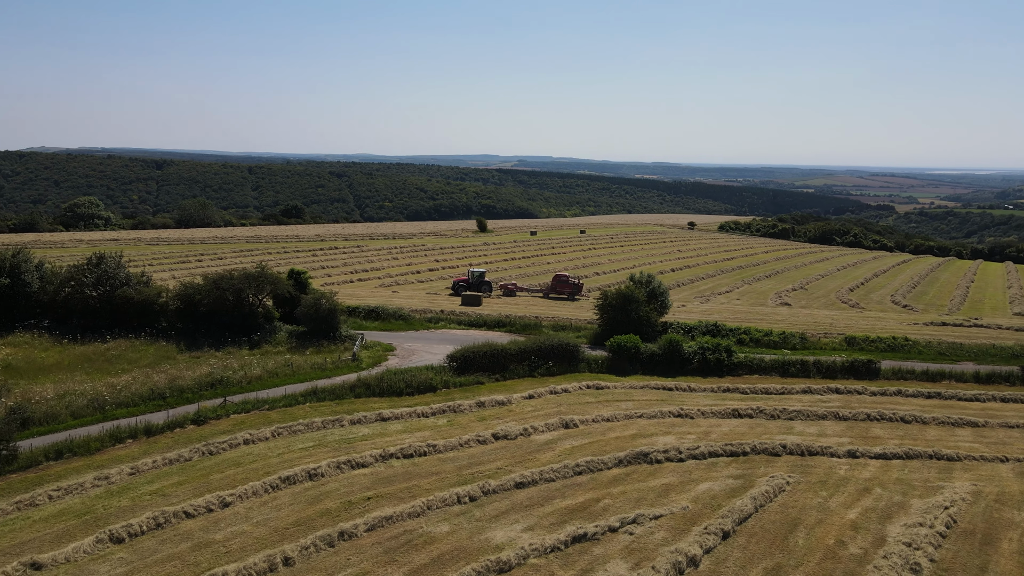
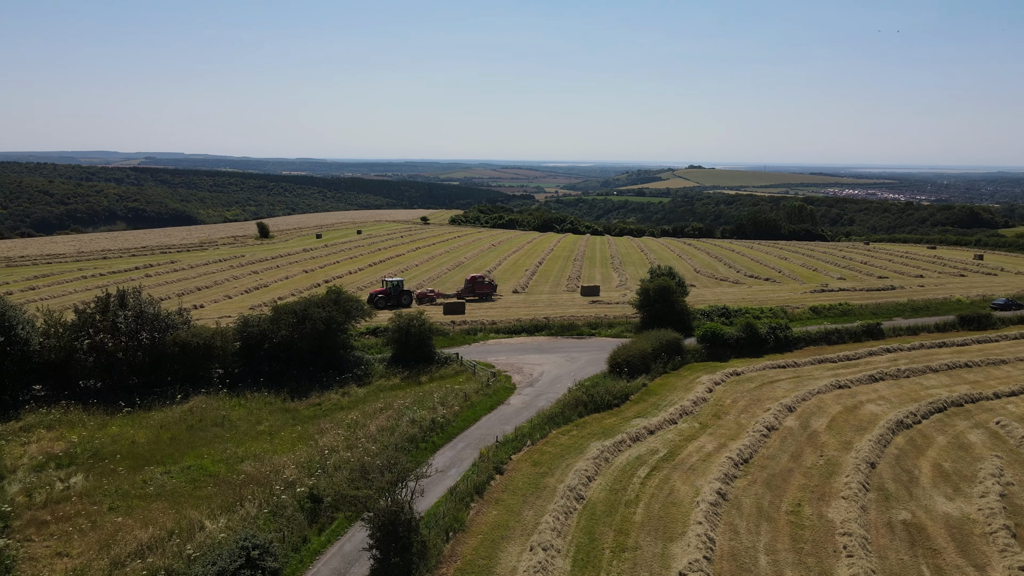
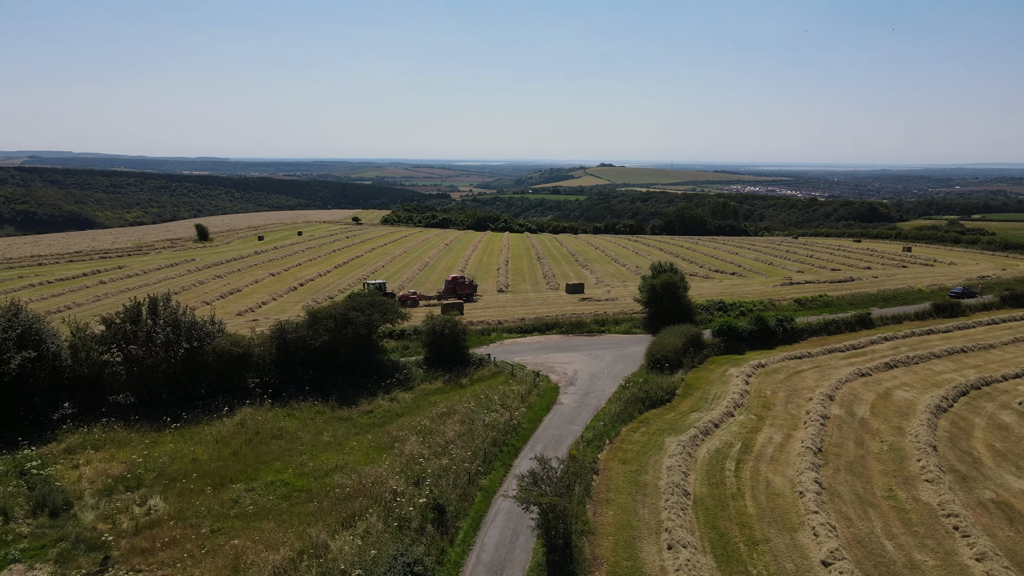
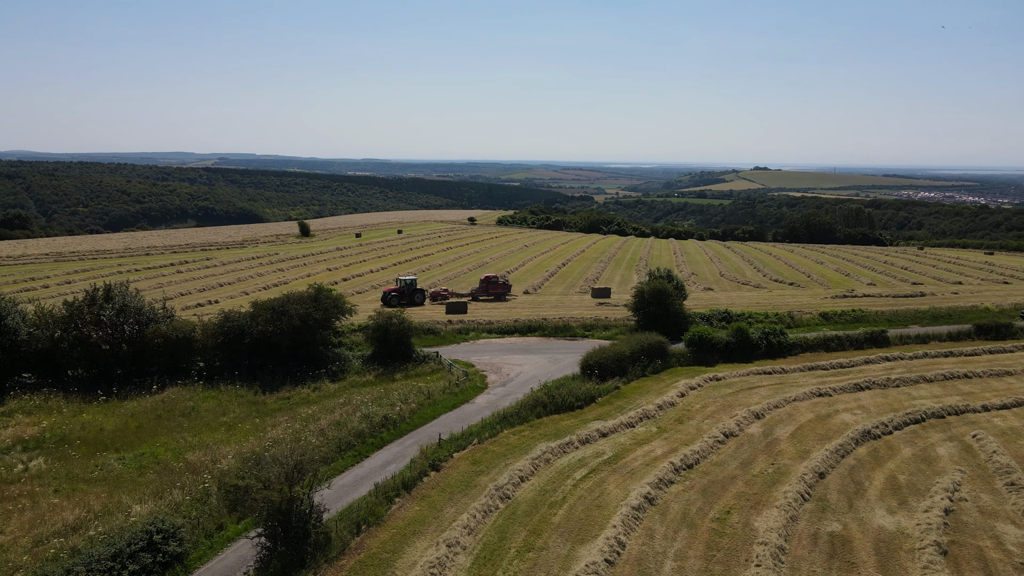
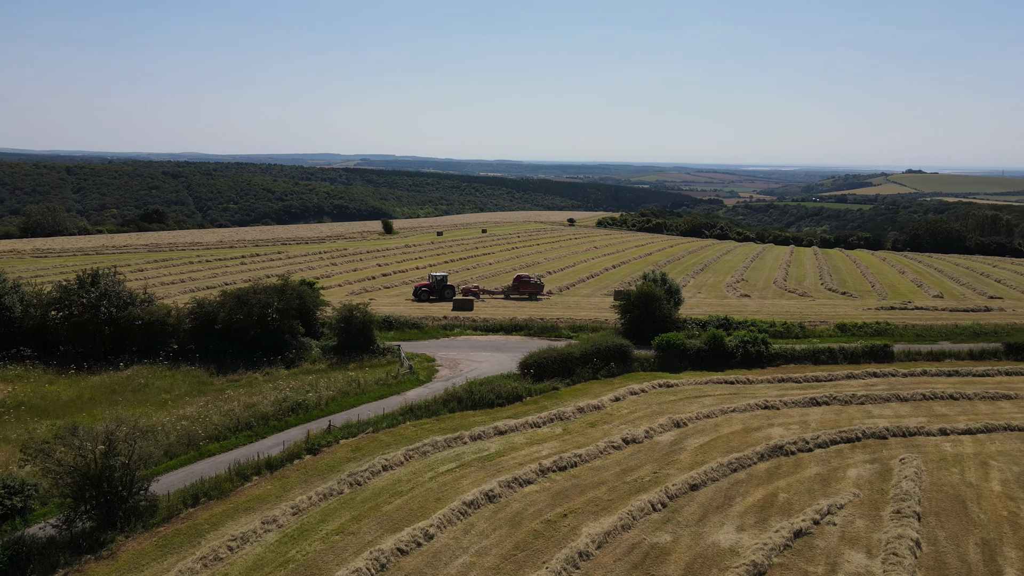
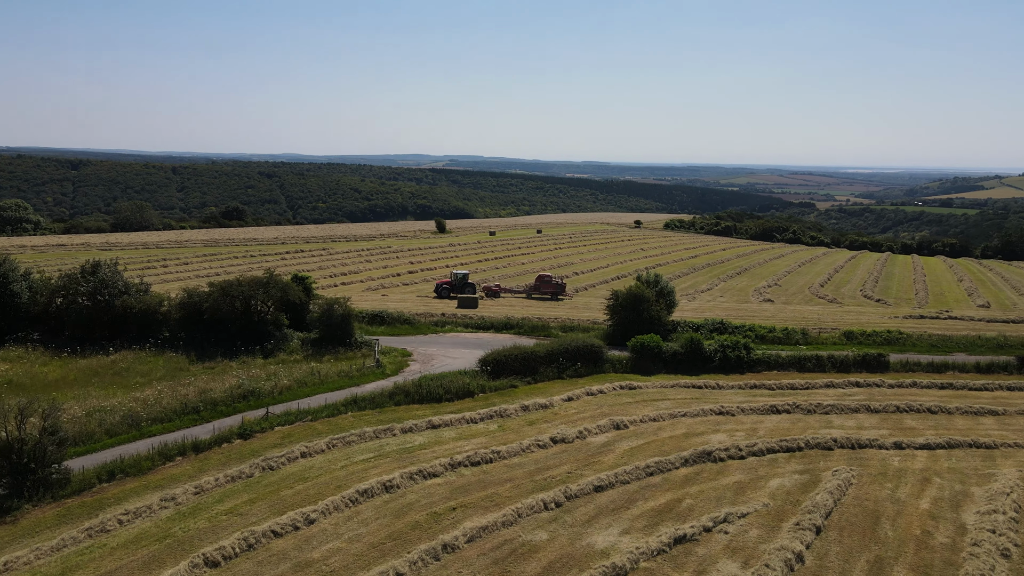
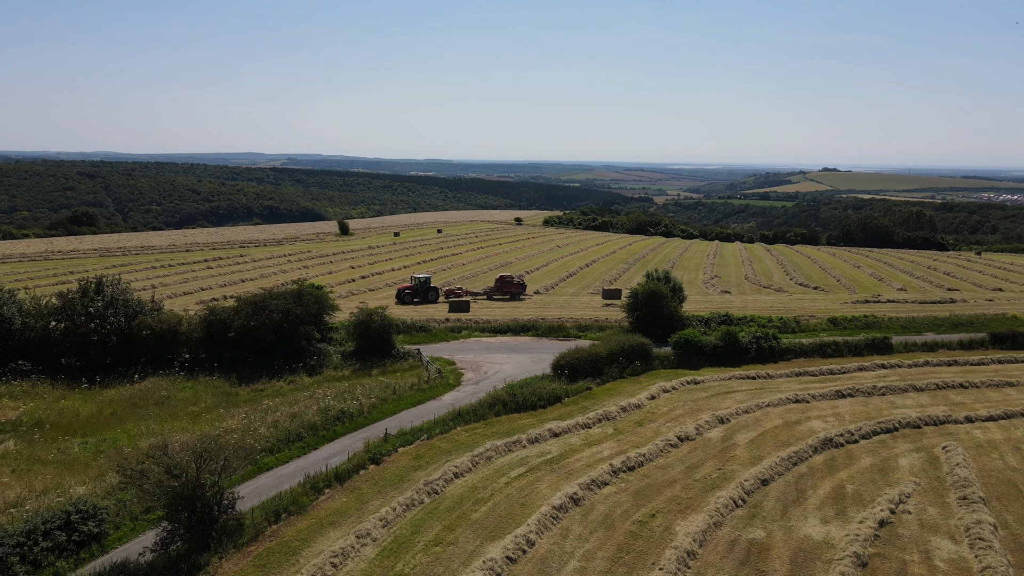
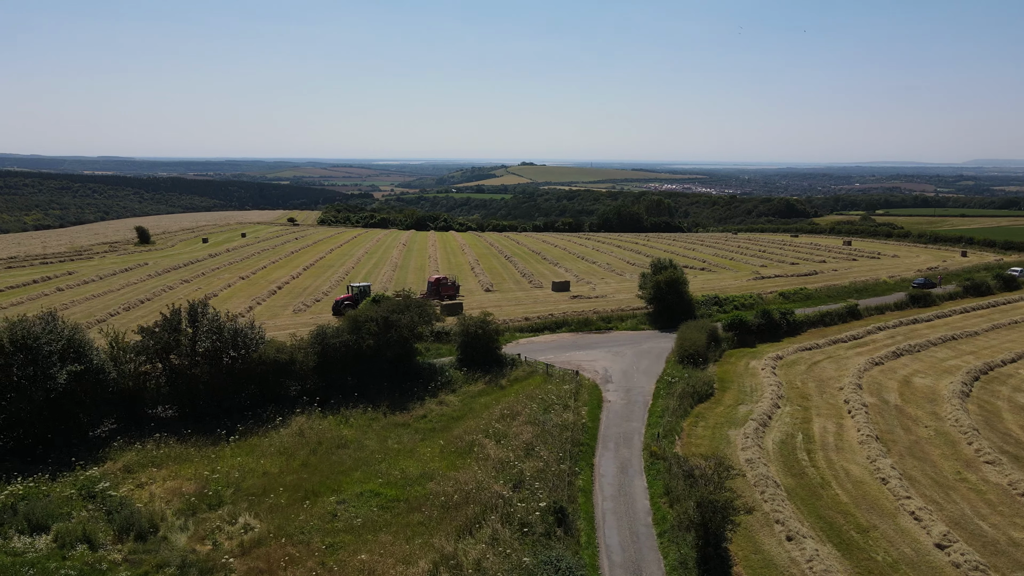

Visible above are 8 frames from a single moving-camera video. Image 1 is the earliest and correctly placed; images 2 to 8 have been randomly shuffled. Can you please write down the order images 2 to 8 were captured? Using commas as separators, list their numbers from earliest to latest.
6, 5, 7, 4, 2, 3, 8
